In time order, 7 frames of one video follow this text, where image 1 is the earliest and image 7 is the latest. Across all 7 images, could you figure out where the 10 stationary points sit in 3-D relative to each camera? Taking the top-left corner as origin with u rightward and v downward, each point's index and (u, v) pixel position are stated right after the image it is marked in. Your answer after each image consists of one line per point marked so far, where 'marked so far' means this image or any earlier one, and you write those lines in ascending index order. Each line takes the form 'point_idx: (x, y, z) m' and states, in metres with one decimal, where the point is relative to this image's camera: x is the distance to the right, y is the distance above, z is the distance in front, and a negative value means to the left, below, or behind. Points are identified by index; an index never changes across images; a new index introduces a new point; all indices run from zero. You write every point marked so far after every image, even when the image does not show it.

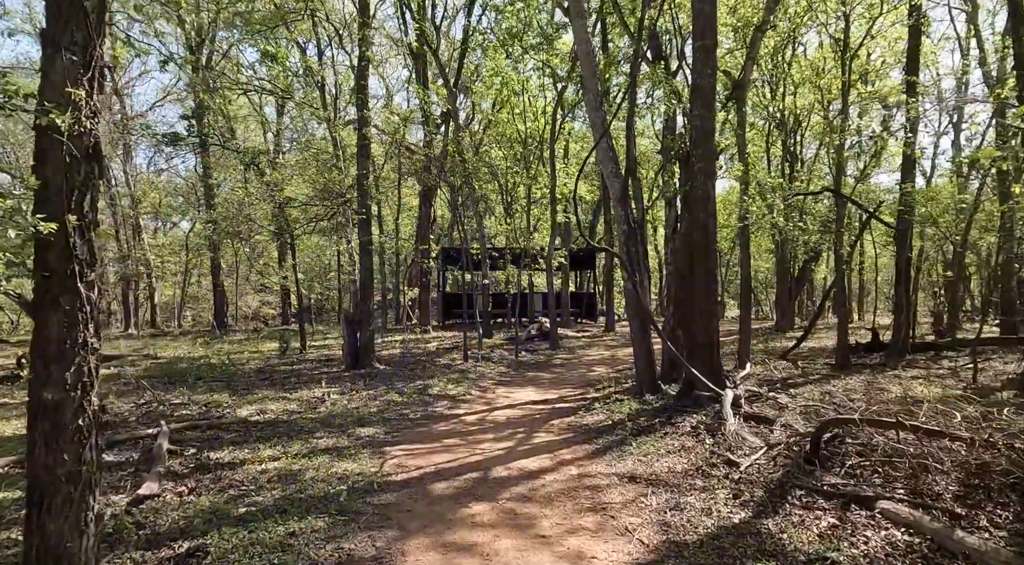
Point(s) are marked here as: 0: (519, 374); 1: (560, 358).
0: (+0.1, -1.6, +11.6) m
1: (+1.0, -1.6, +13.9) m
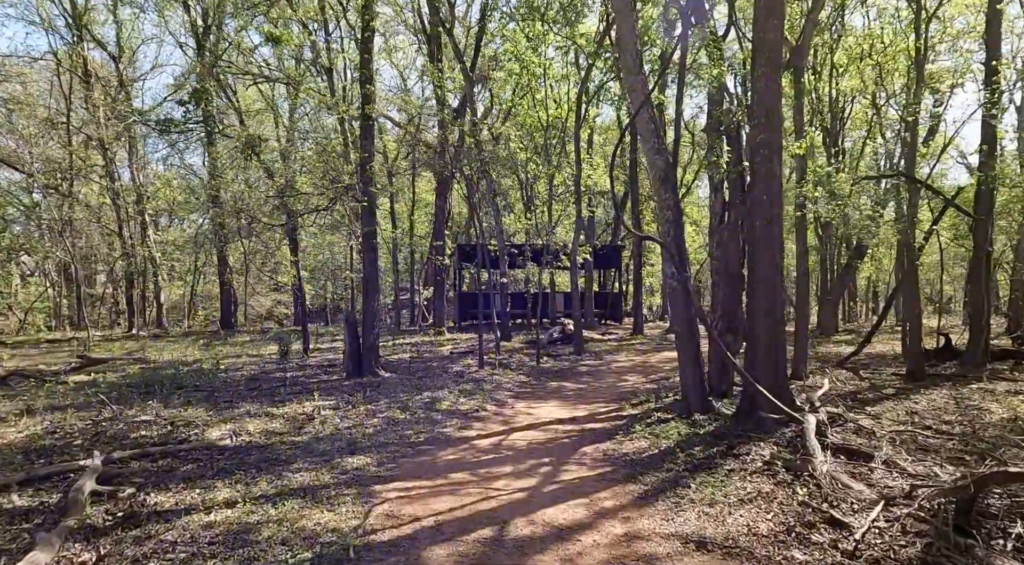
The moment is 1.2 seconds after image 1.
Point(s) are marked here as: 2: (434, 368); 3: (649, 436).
0: (+0.4, -1.6, +10.2) m
1: (+1.4, -1.6, +12.5) m
2: (-1.4, -1.5, +11.7) m
3: (+1.3, -1.5, +6.3) m
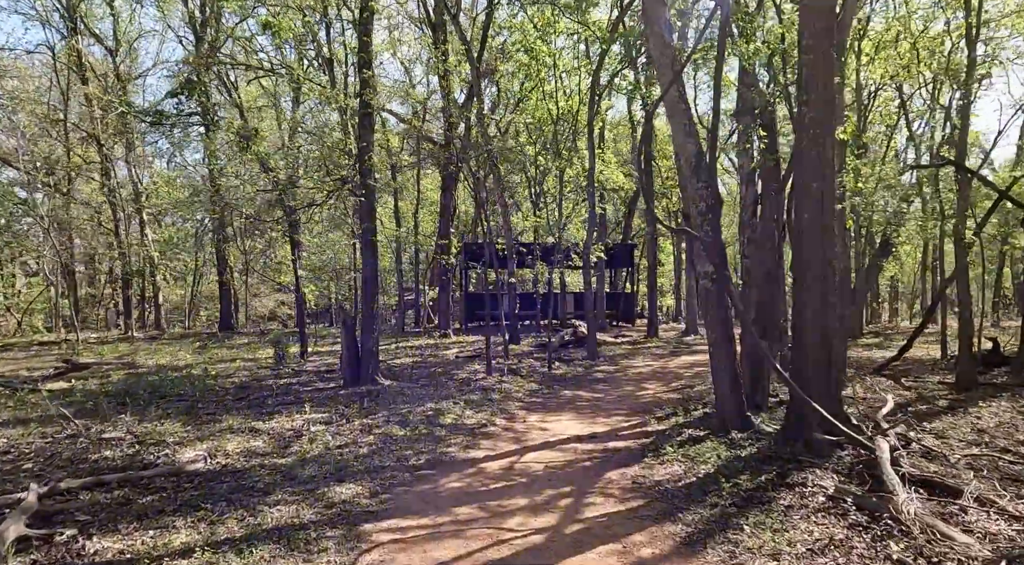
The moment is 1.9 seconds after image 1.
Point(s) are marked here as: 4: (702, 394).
0: (+0.6, -1.6, +9.4) m
1: (+1.5, -1.6, +11.7) m
2: (-1.2, -1.5, +10.9) m
3: (+1.4, -1.5, +5.5) m
4: (+2.6, -1.5, +8.9) m
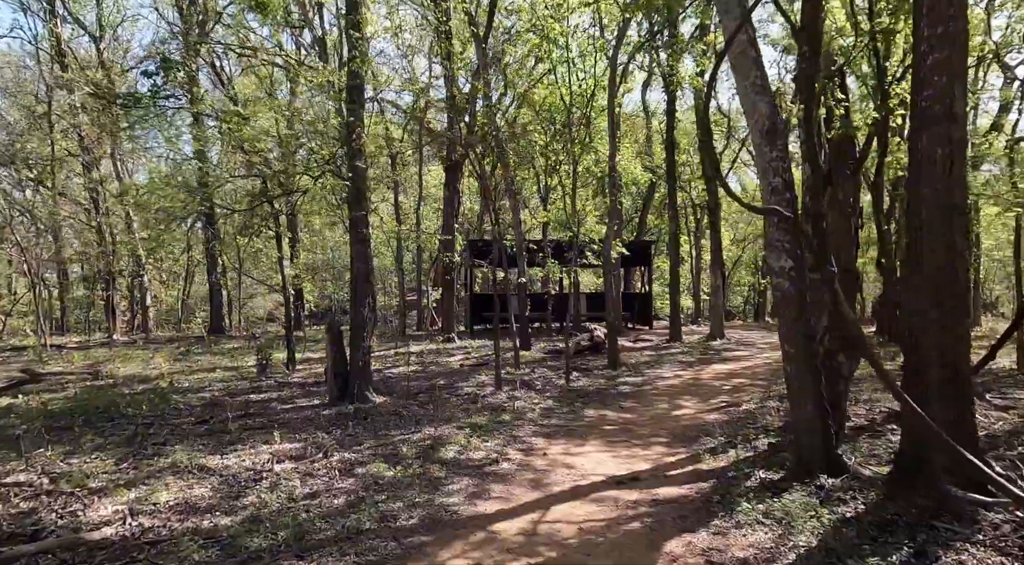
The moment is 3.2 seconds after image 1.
0: (+0.7, -1.6, +8.0) m
1: (+1.7, -1.6, +10.2) m
2: (-1.0, -1.5, +9.4) m
3: (+1.6, -1.5, +4.0) m
4: (+2.8, -1.5, +7.4) m
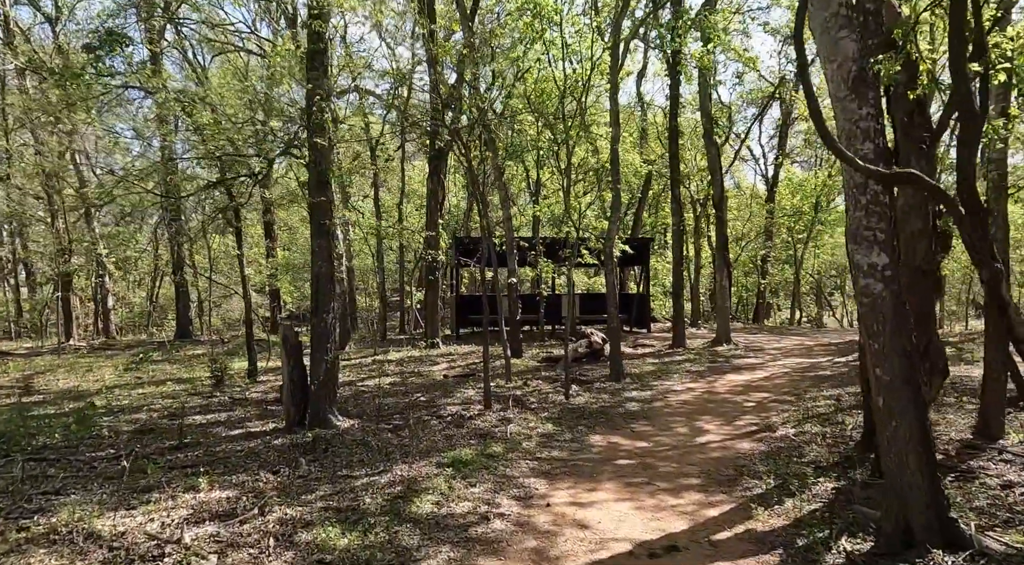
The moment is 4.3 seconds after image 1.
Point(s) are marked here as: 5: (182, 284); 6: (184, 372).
0: (+0.7, -1.6, +6.7) m
1: (+1.6, -1.6, +8.9) m
2: (-1.1, -1.6, +8.1) m
3: (+1.6, -1.5, +2.7) m
4: (+2.7, -1.5, +6.2) m
5: (-10.0, 0.0, +20.0) m
6: (-6.0, -1.6, +12.0) m
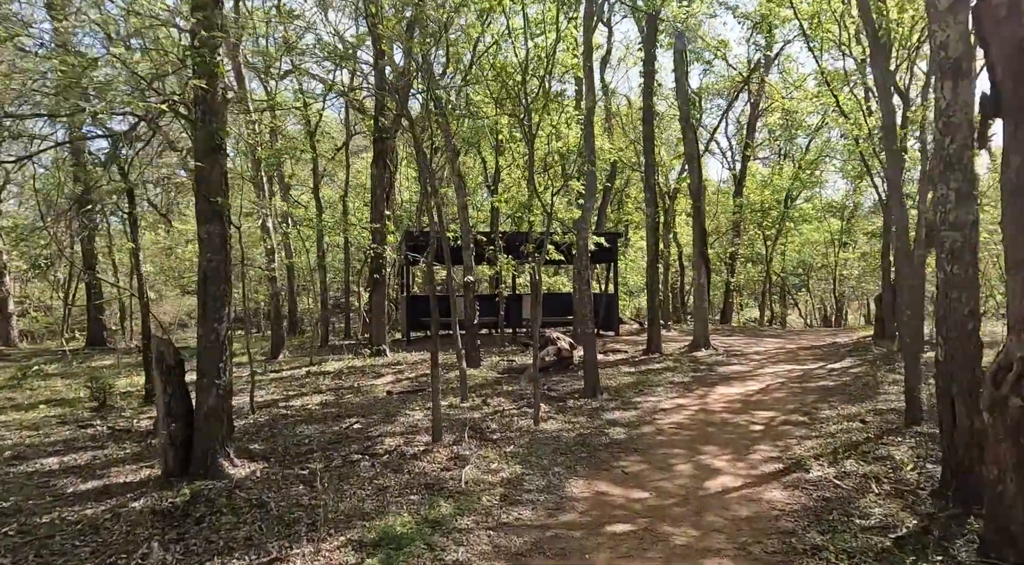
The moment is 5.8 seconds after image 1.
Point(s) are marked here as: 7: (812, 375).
0: (+0.3, -1.6, +5.0) m
1: (+1.1, -1.6, +7.3) m
2: (-1.6, -1.5, +6.3) m
3: (+1.5, -1.5, +1.1) m
4: (+2.4, -1.5, +4.6) m
5: (-11.2, 0.0, +17.6) m
6: (-6.6, -1.6, +9.9) m
7: (+4.8, -1.5, +10.6) m
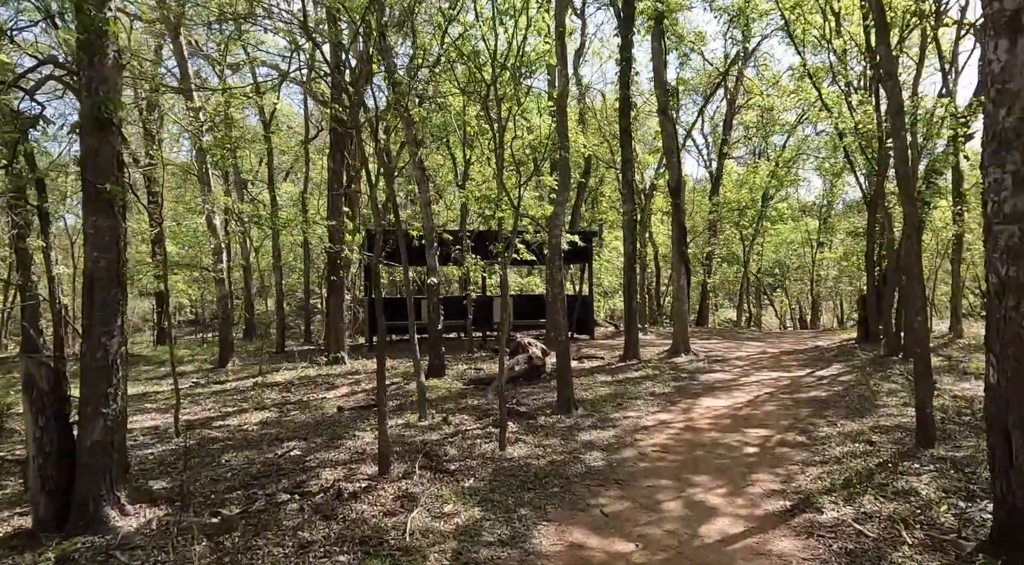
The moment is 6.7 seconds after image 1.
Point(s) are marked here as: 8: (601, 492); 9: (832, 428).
0: (0.0, -1.6, +4.1) m
1: (+0.7, -1.6, +6.4) m
2: (-1.9, -1.6, +5.3) m
3: (+1.3, -1.5, +0.3) m
4: (+2.1, -1.5, +3.8) m
5: (-11.9, -0.1, +16.2) m
6: (-7.1, -1.7, +8.7) m
7: (+4.3, -1.5, +9.9) m
8: (+0.7, -1.6, +5.1) m
9: (+3.3, -1.5, +6.8) m
